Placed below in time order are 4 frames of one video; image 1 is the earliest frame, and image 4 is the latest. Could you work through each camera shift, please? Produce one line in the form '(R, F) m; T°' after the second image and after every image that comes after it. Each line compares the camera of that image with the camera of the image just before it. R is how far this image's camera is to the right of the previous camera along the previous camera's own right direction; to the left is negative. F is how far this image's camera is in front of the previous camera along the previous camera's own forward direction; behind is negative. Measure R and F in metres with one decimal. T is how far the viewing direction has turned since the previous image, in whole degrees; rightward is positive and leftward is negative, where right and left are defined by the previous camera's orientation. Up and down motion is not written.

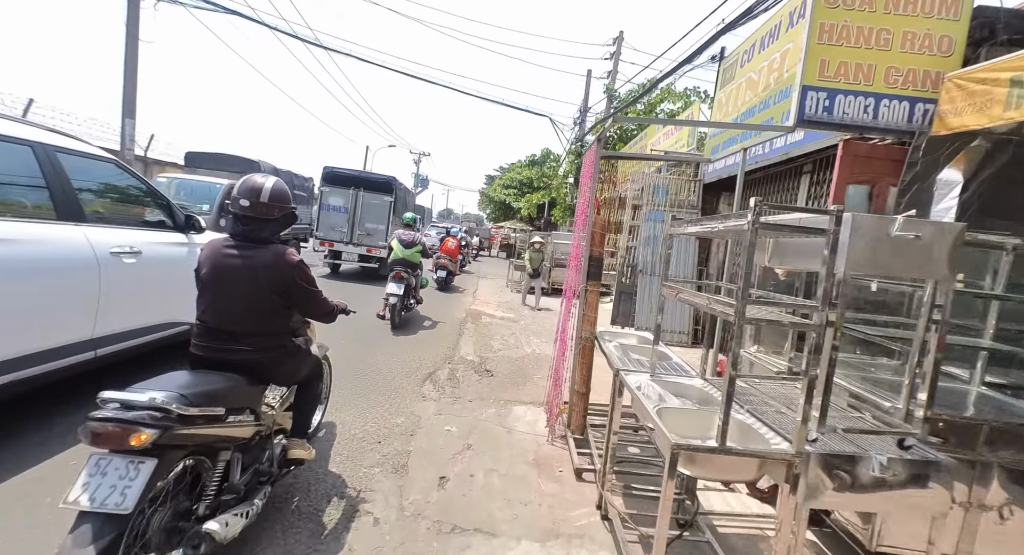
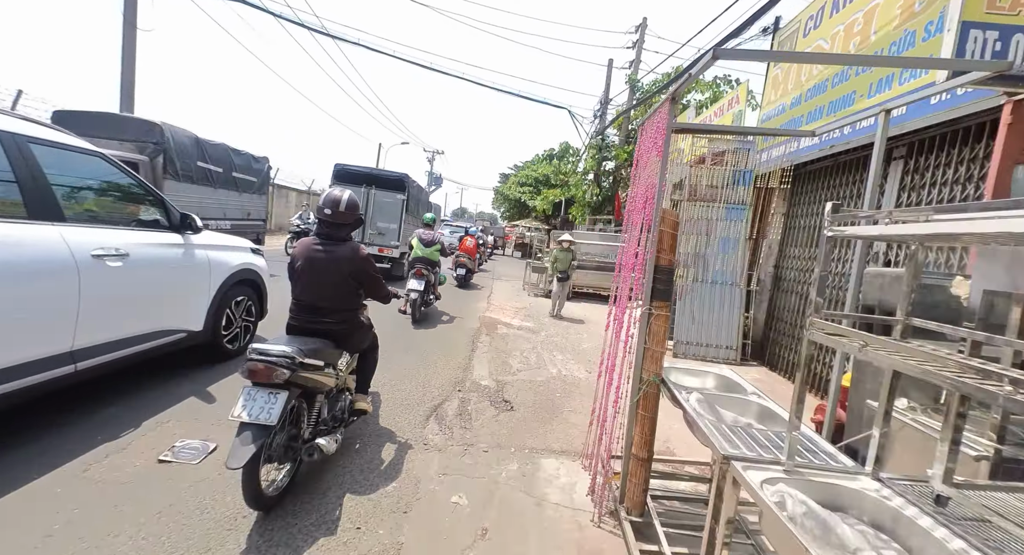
(-0.1, +0.8) m; -2°
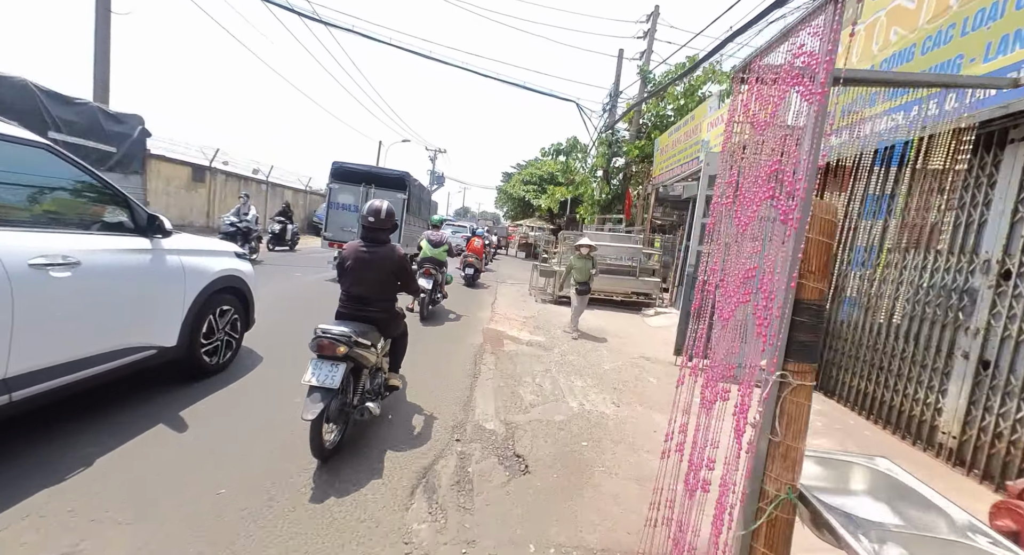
(-0.1, +0.8) m; 0°
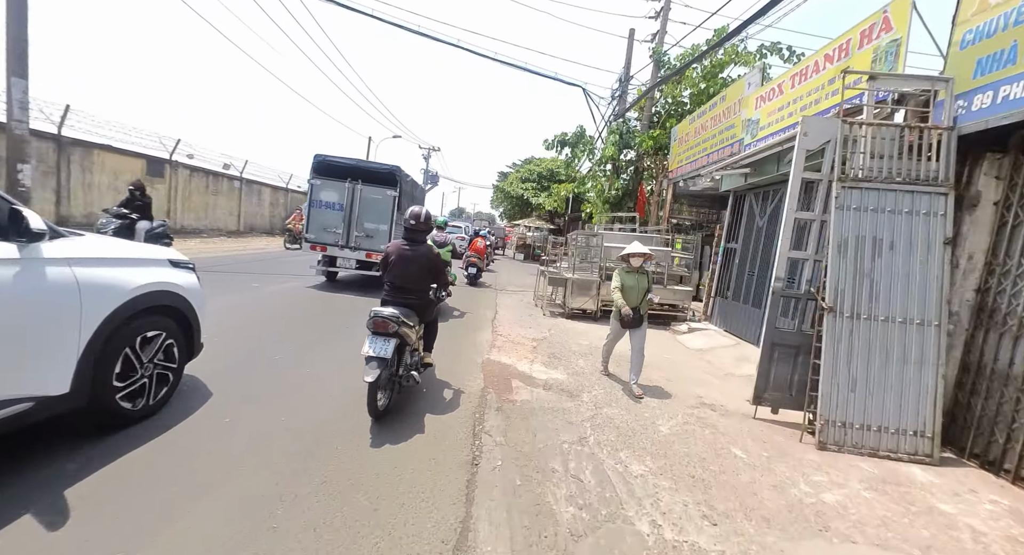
(-0.1, +1.5) m; +1°
